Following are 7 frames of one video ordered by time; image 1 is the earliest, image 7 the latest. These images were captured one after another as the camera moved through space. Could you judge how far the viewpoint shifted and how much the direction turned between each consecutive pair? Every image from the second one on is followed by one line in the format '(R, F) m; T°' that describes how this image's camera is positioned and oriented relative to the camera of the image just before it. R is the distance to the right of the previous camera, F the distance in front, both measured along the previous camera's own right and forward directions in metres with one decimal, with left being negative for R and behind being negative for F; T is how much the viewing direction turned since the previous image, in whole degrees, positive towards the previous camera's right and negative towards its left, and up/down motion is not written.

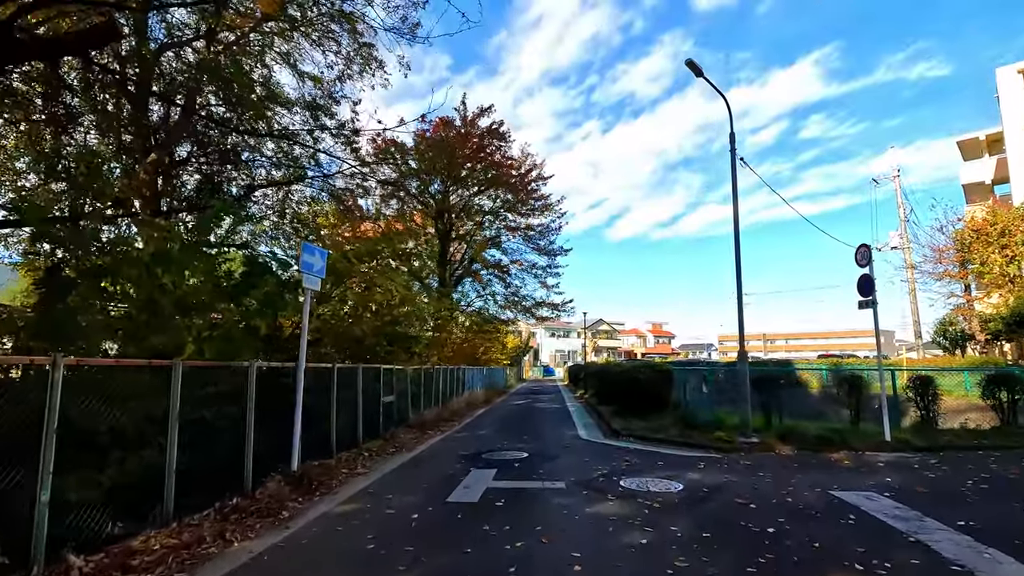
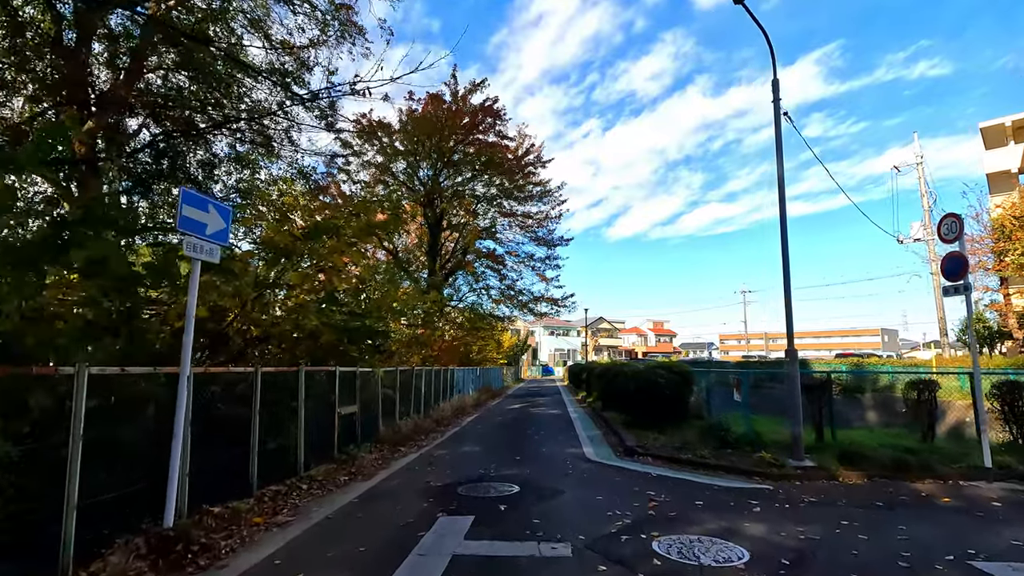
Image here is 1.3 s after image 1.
(+0.2, +2.3) m; 0°
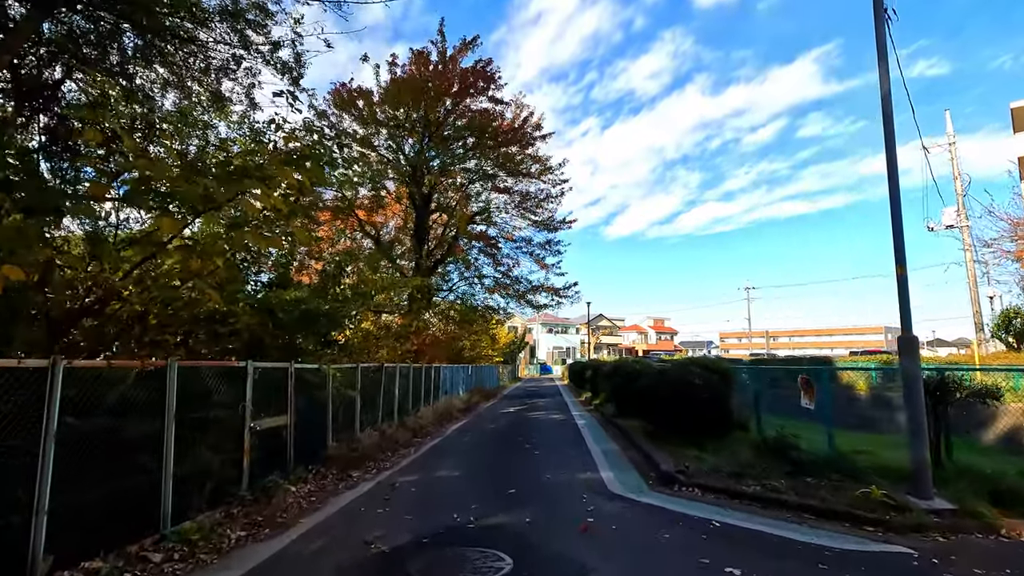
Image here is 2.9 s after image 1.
(+0.1, +2.8) m; 0°
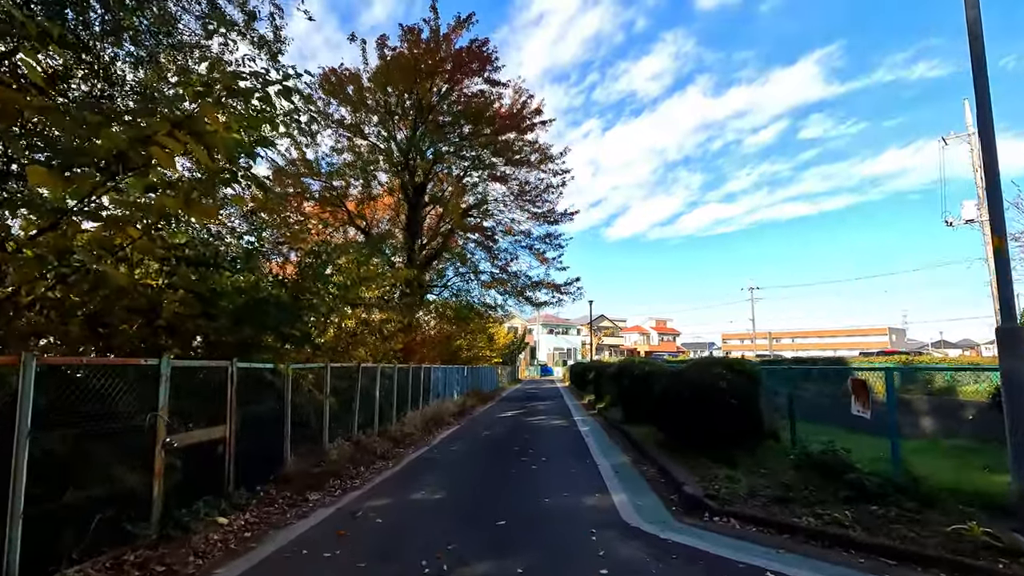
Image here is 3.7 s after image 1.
(+0.1, +1.4) m; 0°
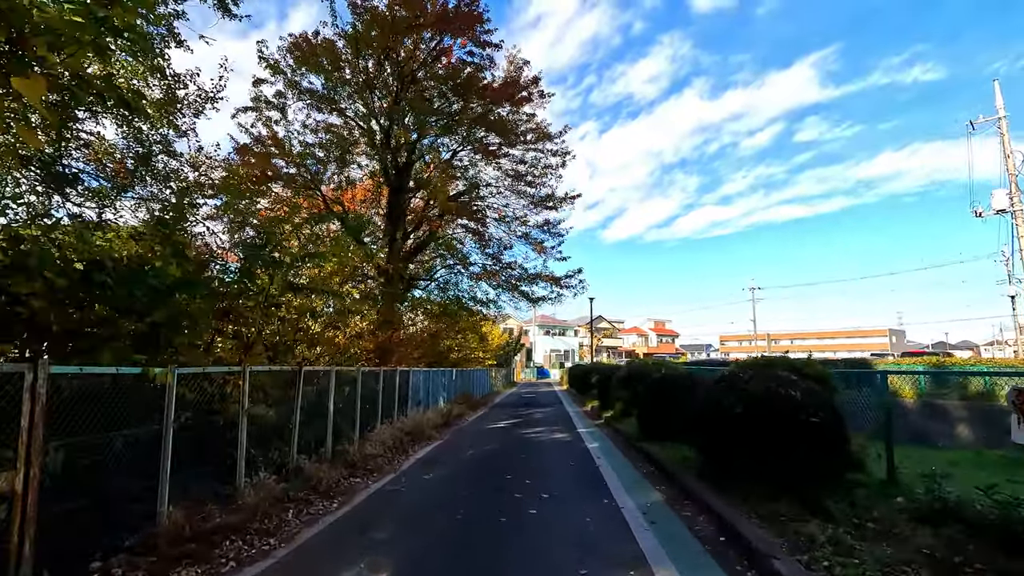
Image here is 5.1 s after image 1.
(+0.1, +2.3) m; 0°
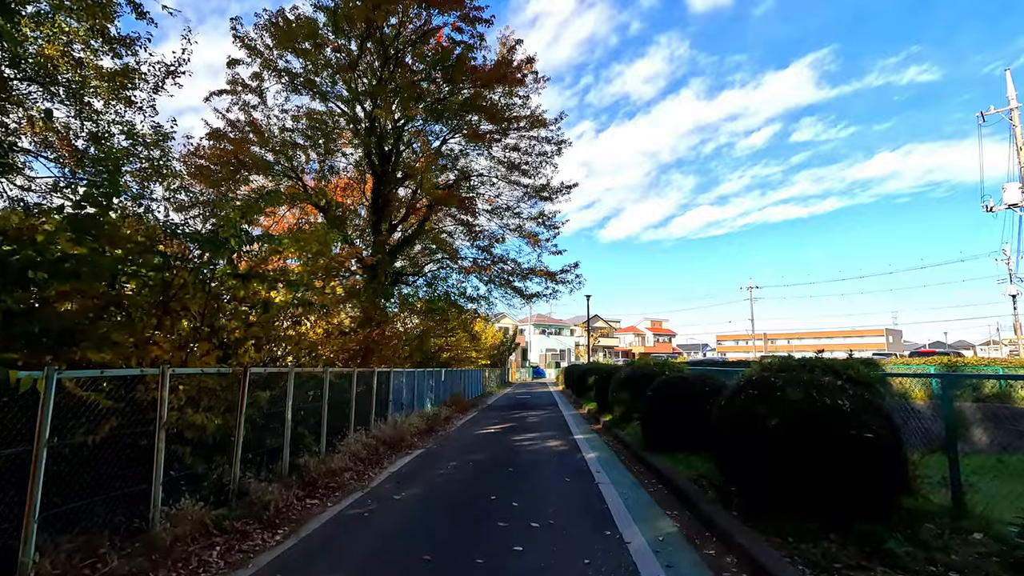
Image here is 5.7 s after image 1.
(+0.1, +1.1) m; 0°
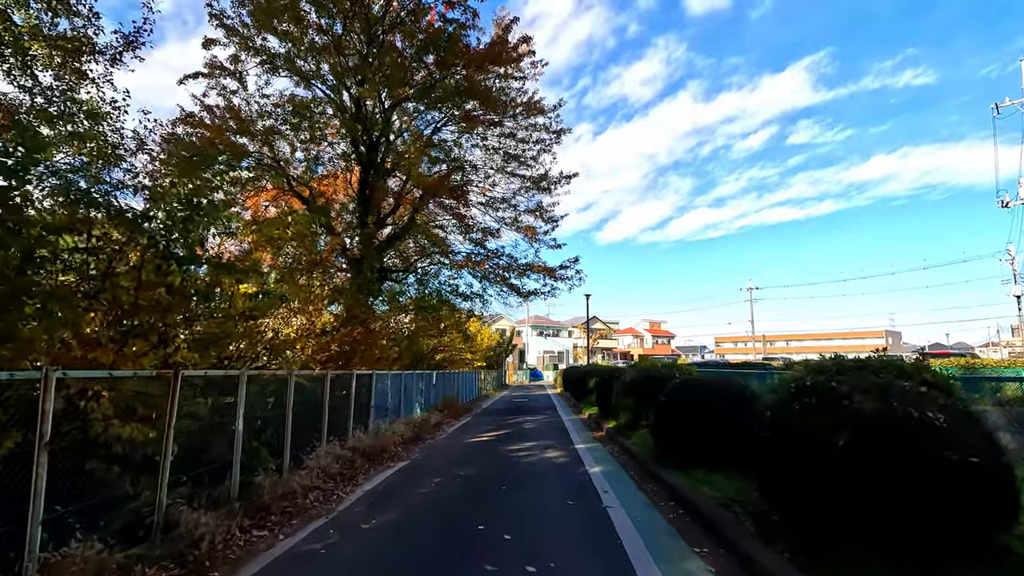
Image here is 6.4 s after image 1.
(+0.1, +1.1) m; 0°
